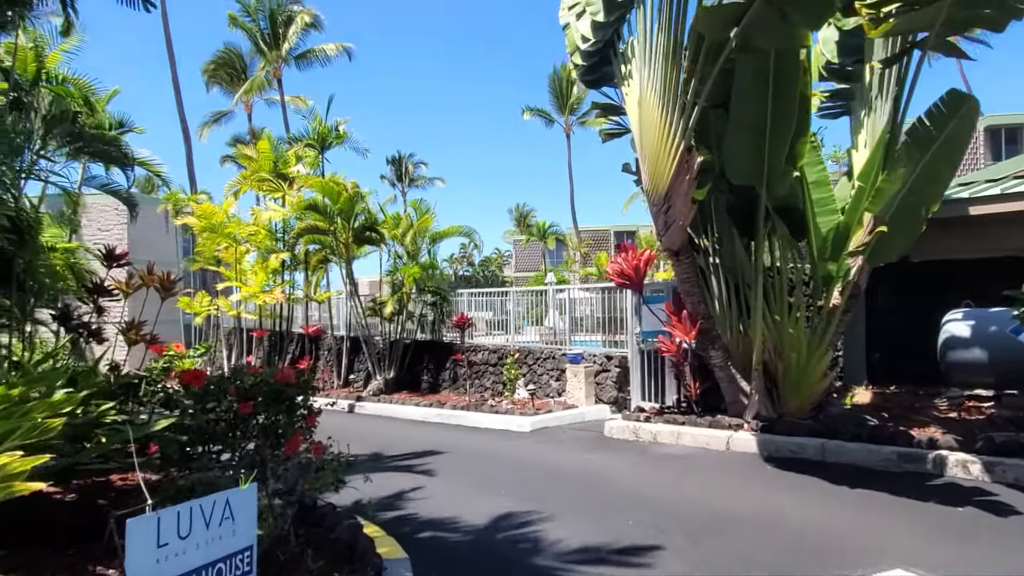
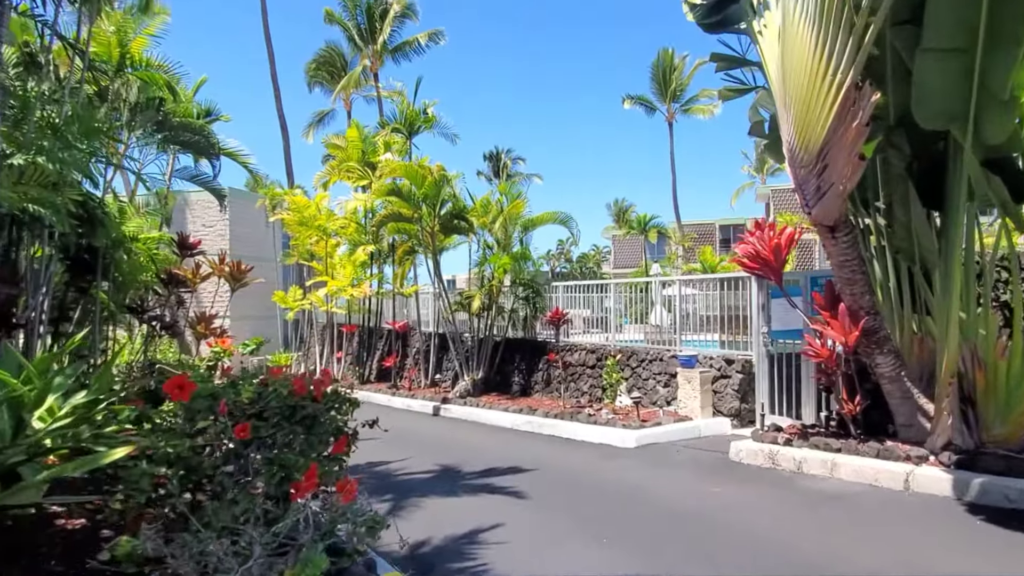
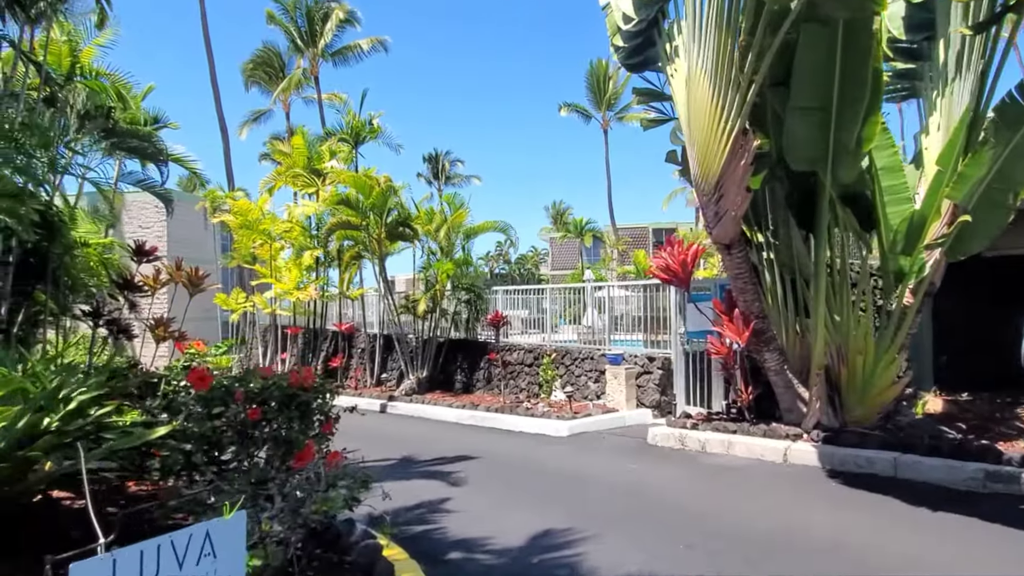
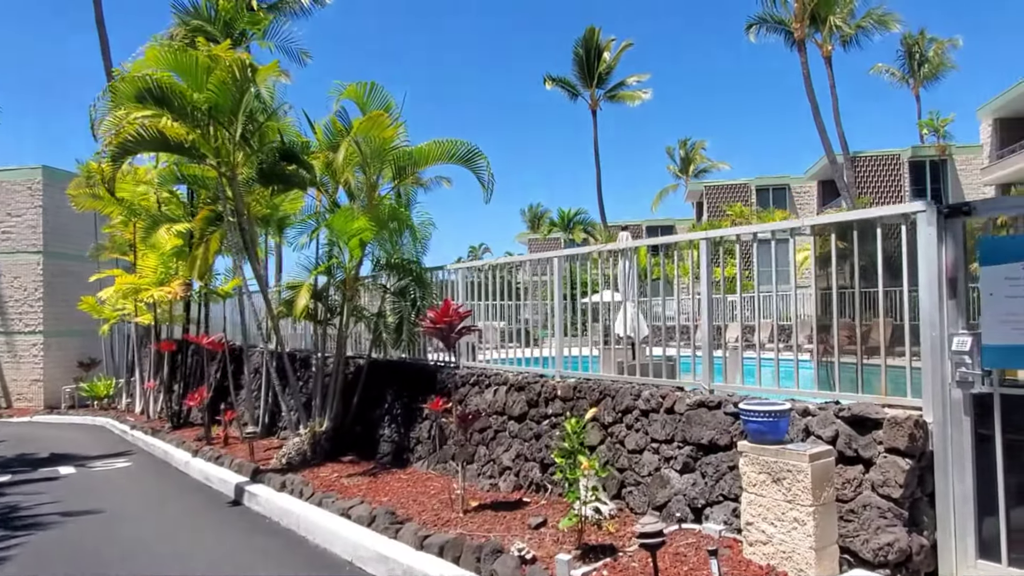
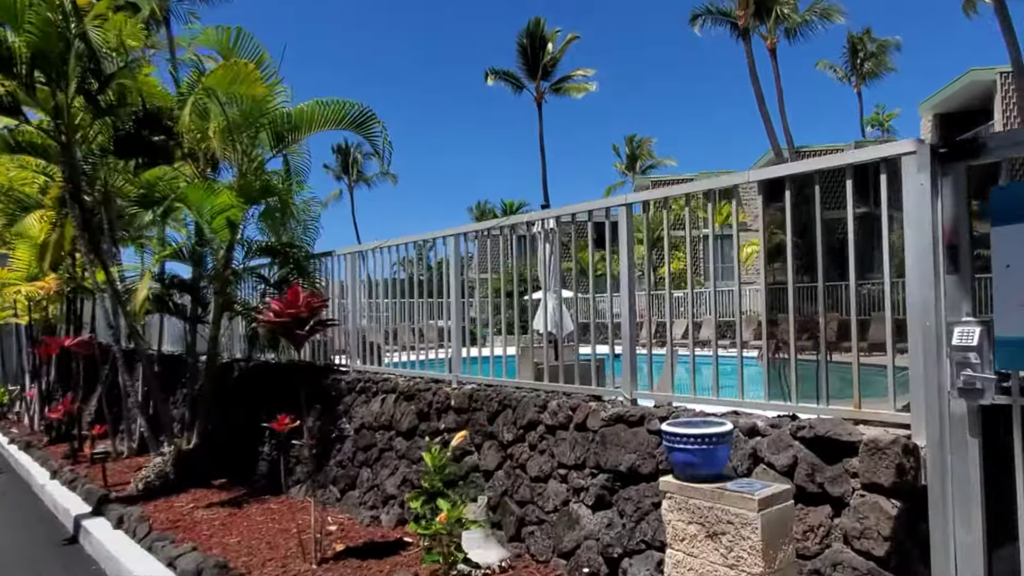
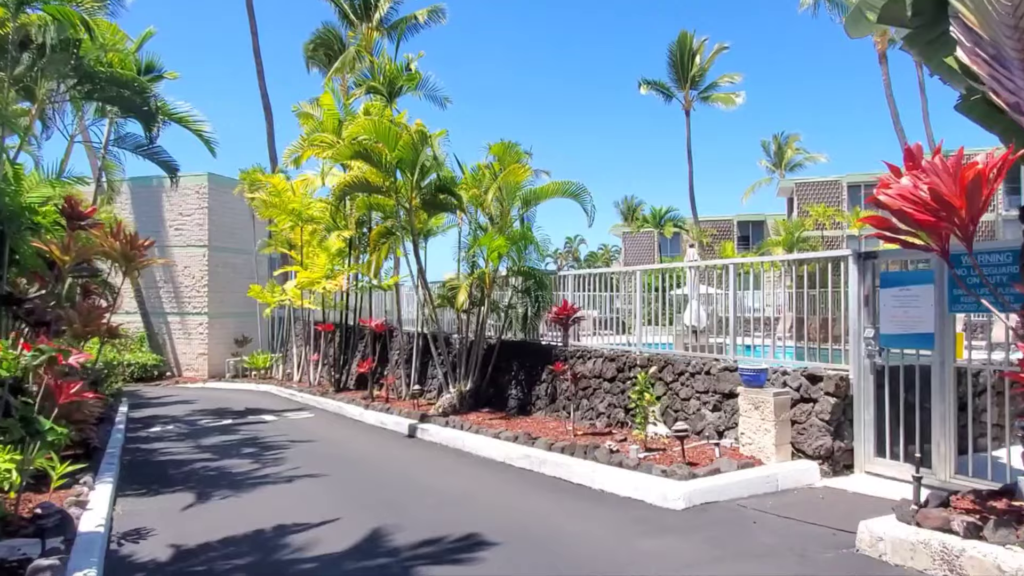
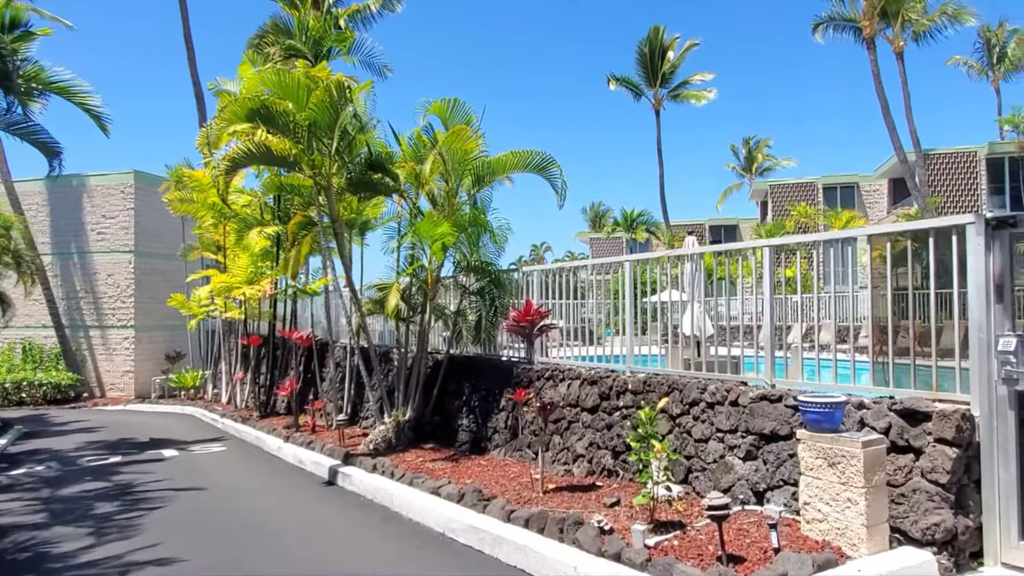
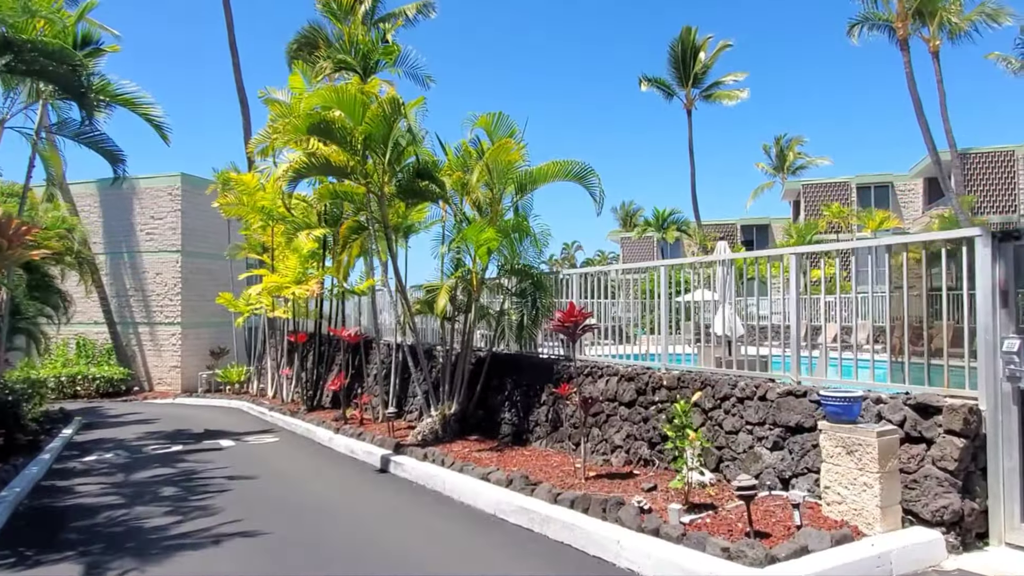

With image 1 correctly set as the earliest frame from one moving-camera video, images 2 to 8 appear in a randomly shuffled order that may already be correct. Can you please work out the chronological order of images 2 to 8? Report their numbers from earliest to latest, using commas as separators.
3, 2, 6, 8, 7, 4, 5
